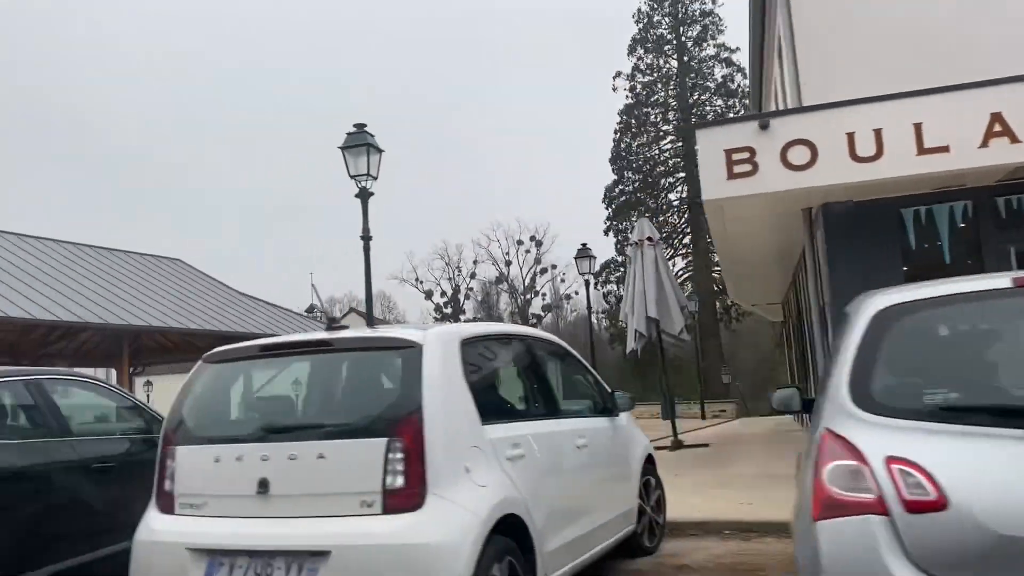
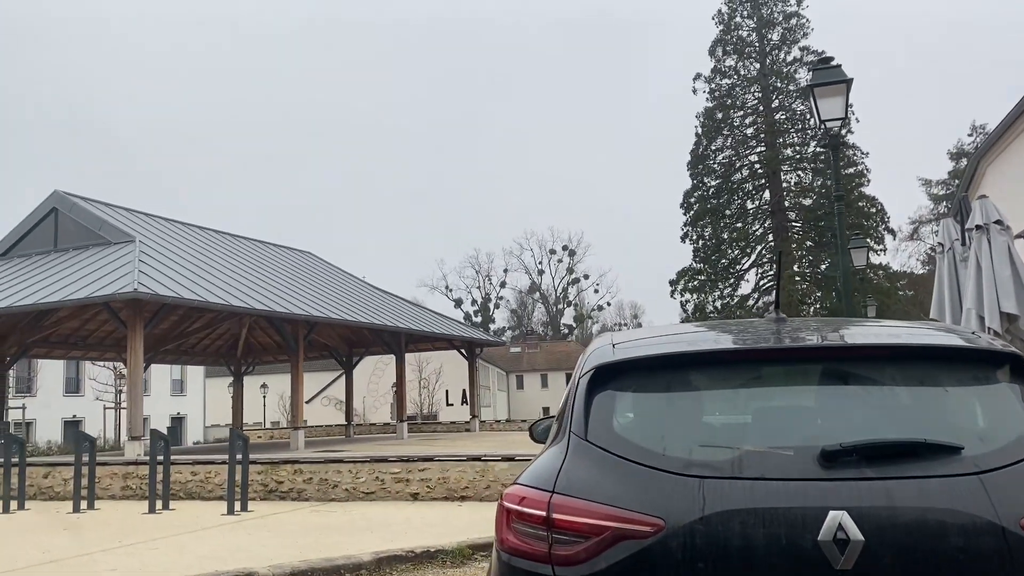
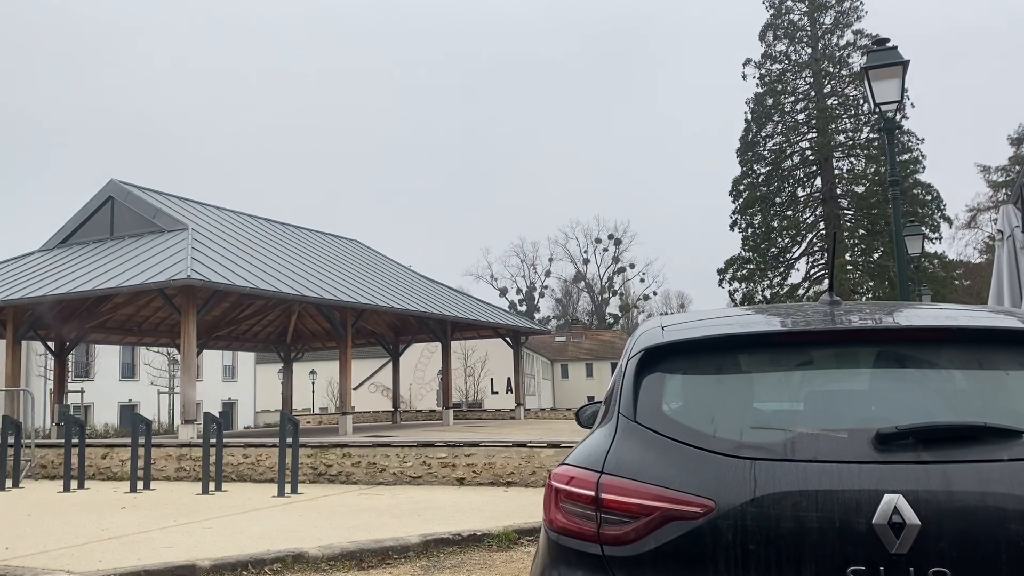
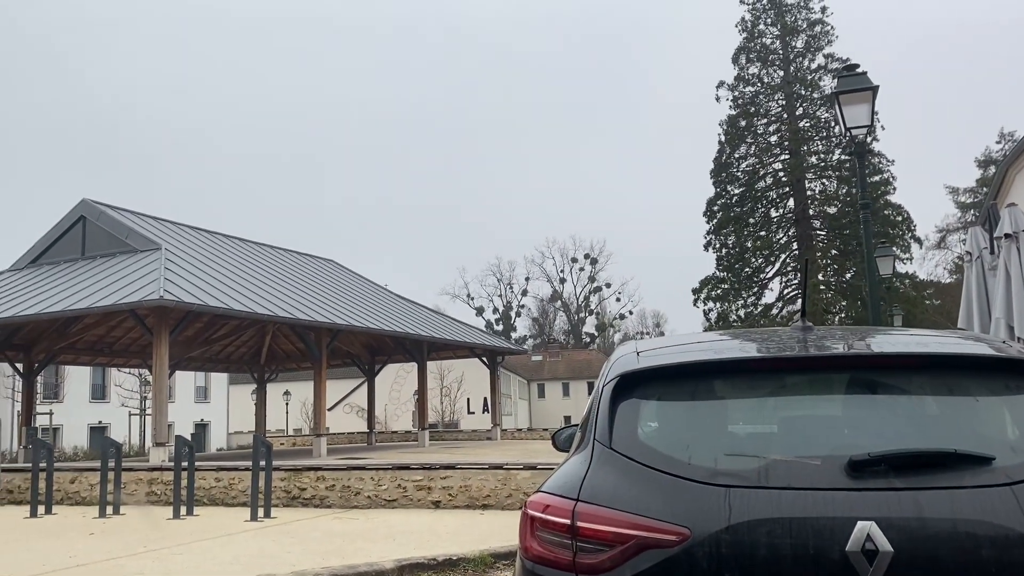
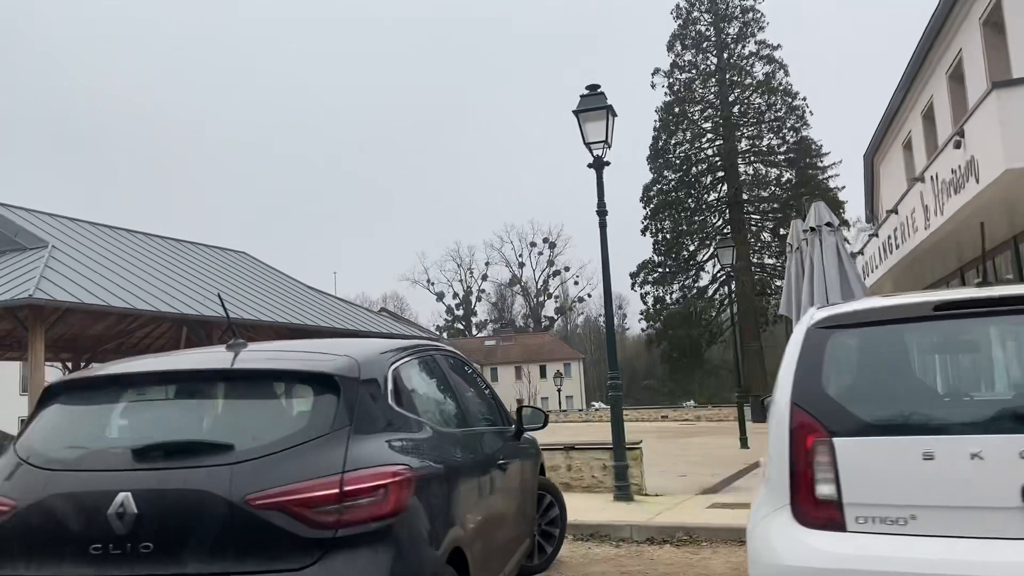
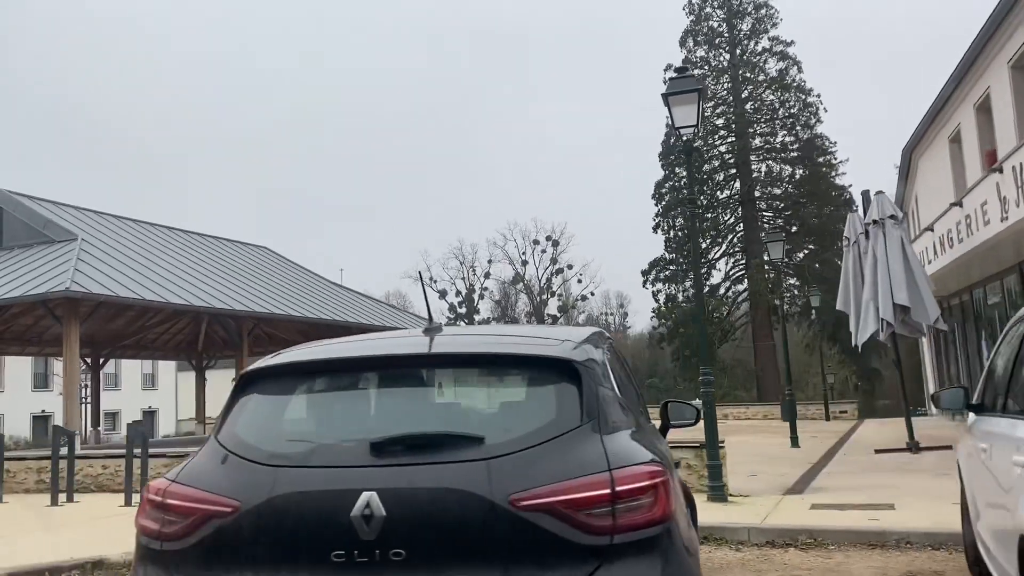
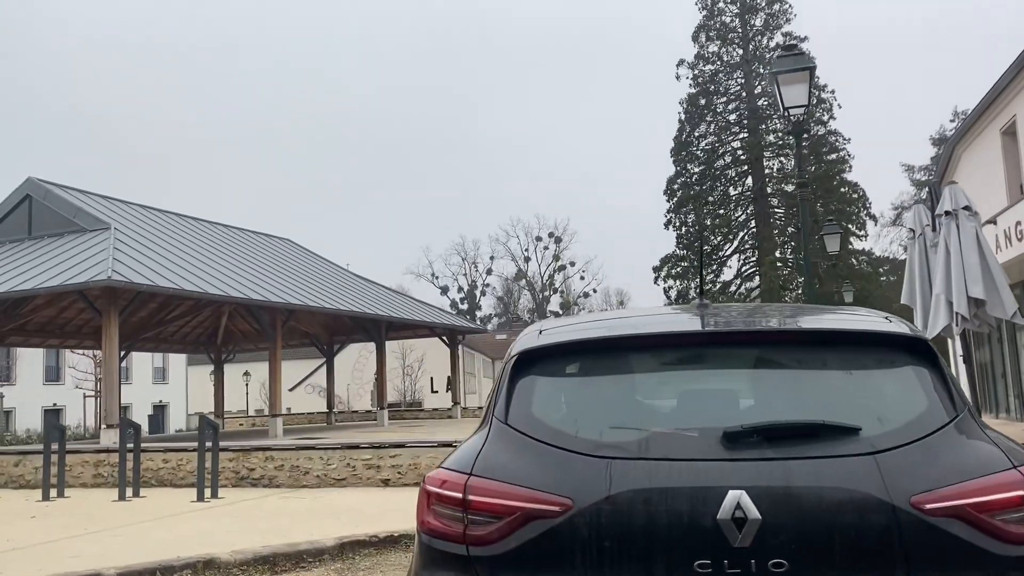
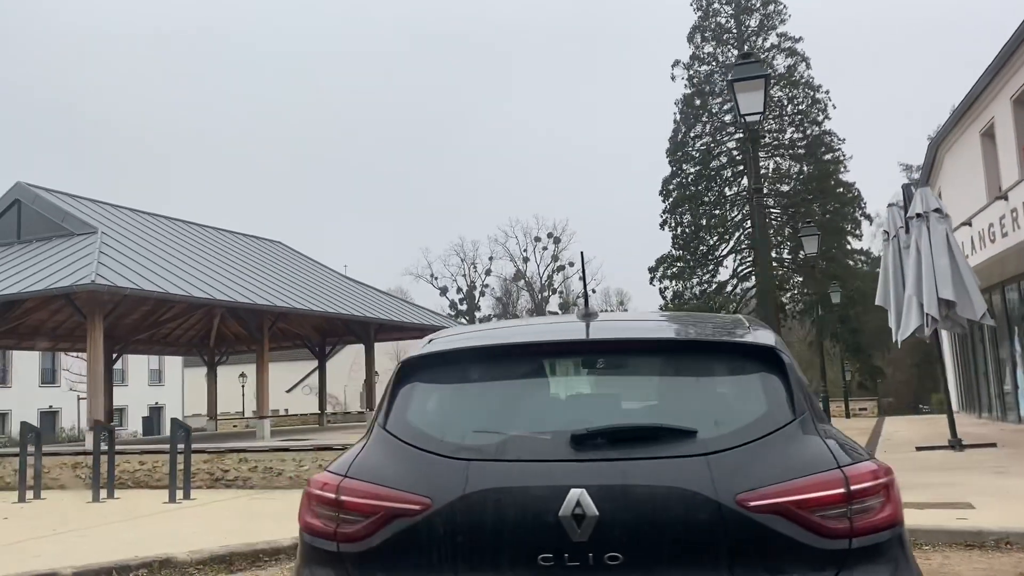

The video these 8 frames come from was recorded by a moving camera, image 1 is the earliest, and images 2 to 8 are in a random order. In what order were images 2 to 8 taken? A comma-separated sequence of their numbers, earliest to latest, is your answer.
5, 6, 8, 7, 2, 4, 3
